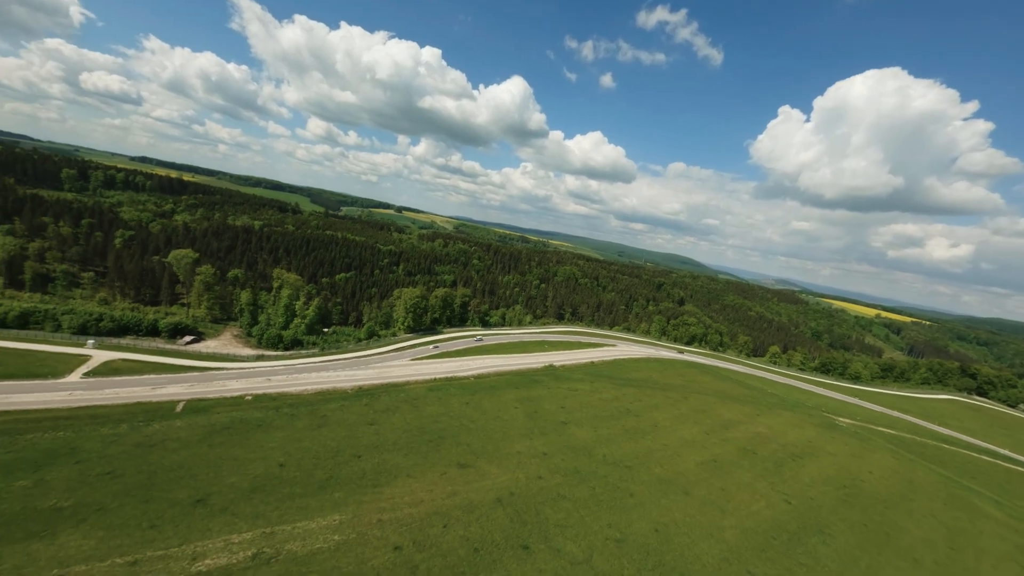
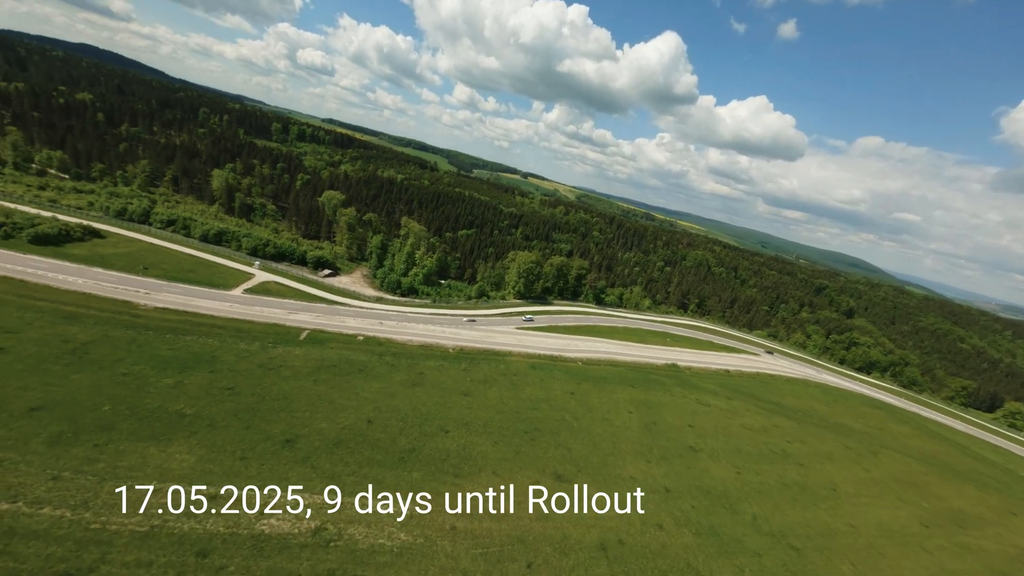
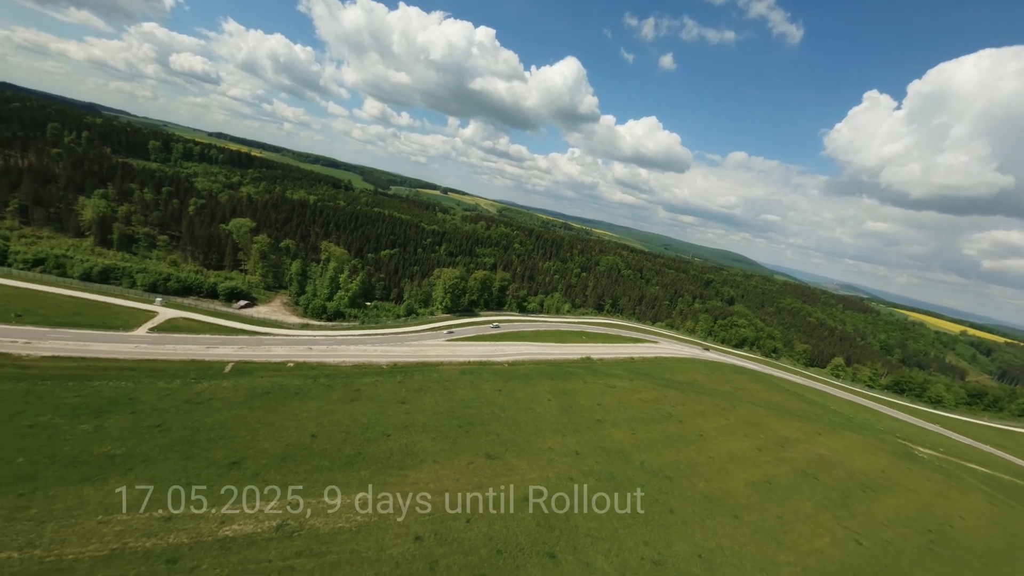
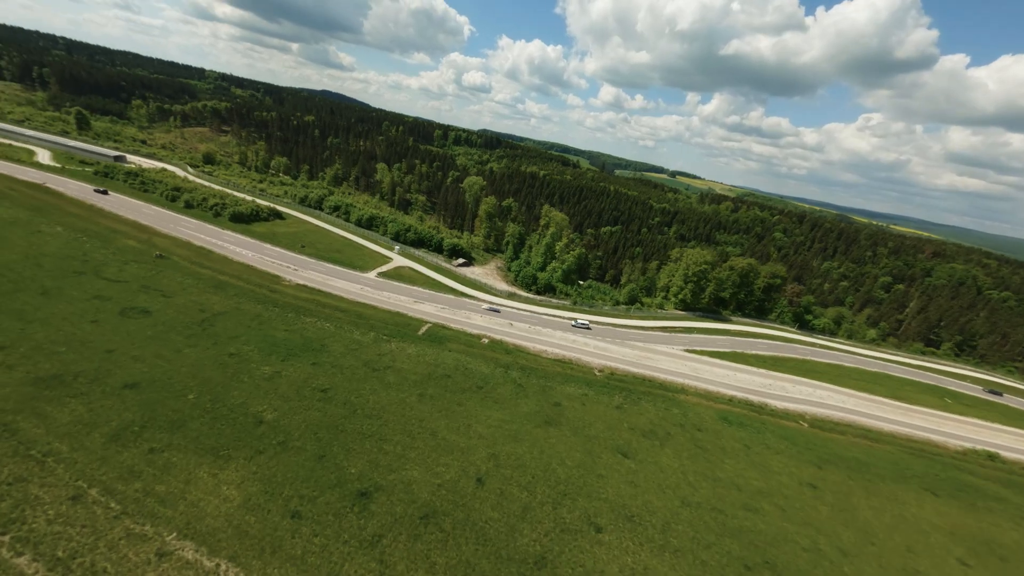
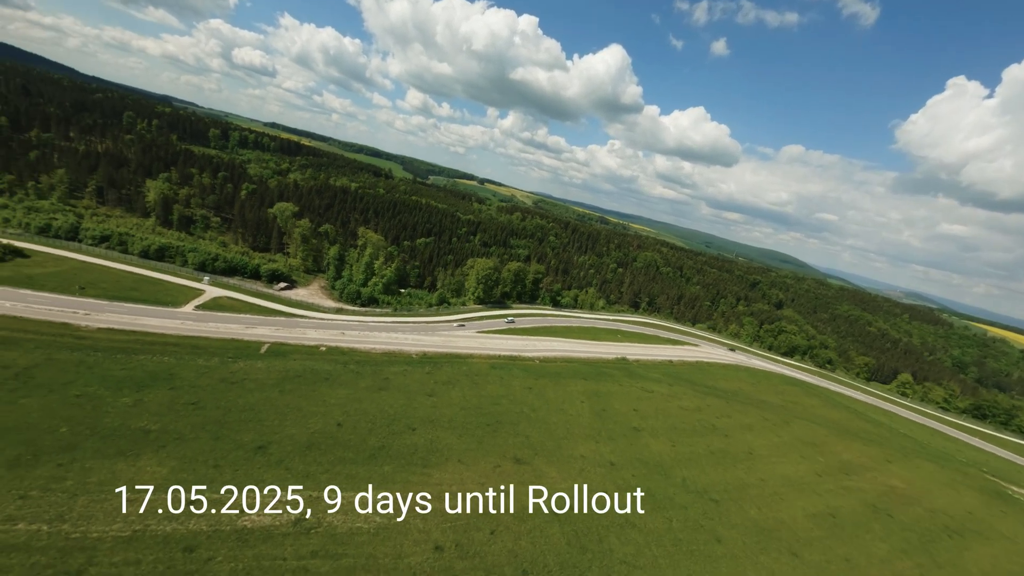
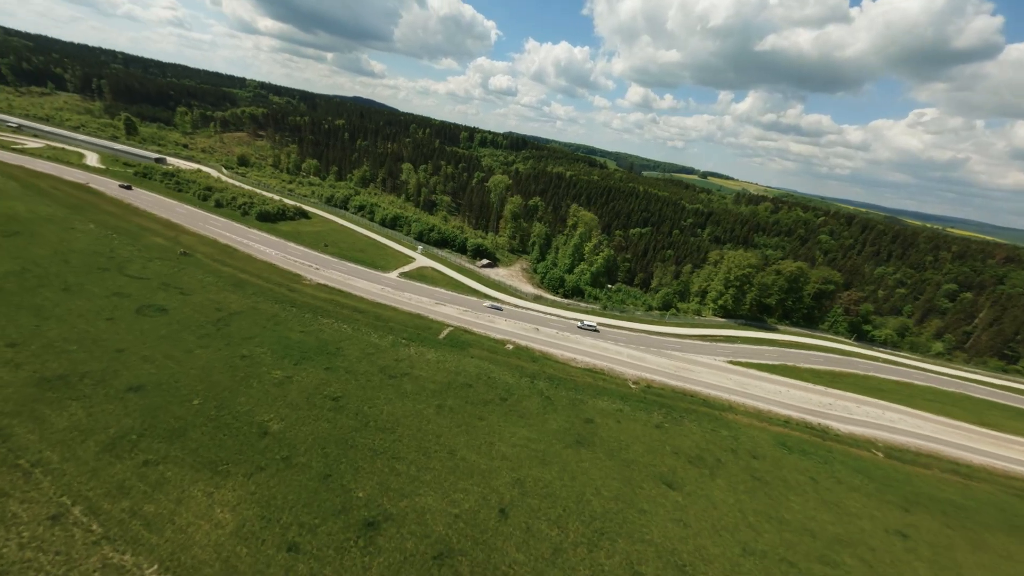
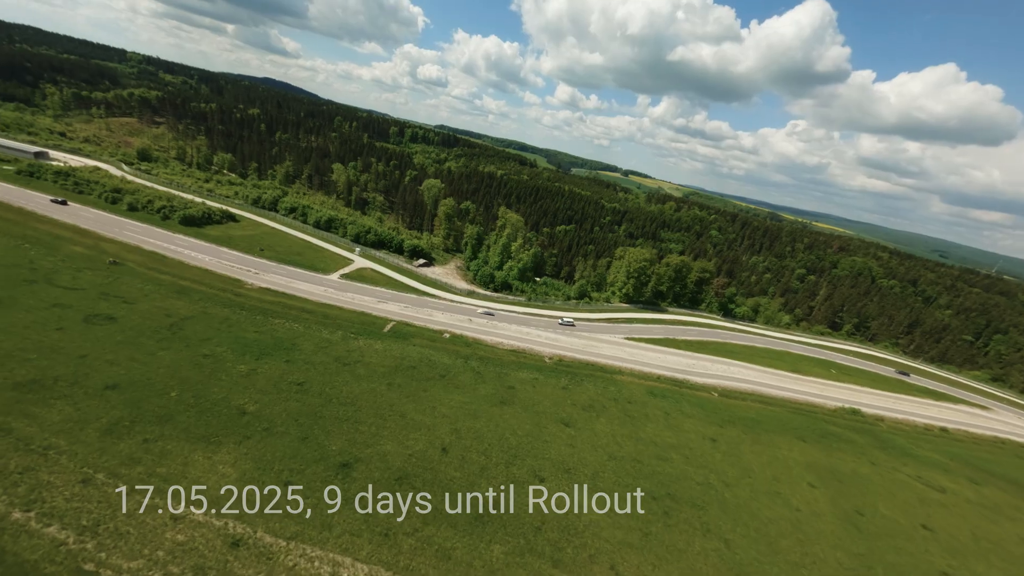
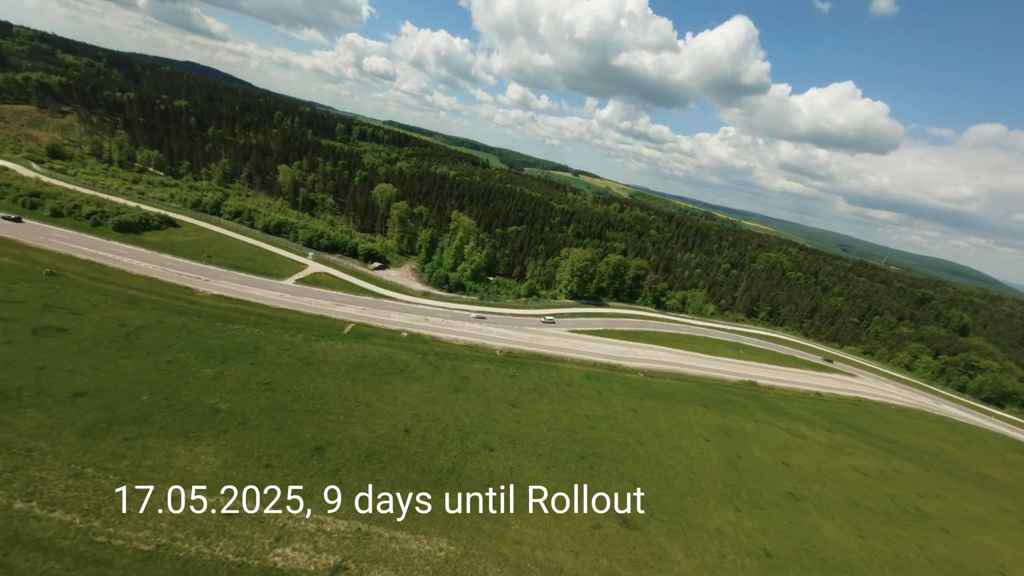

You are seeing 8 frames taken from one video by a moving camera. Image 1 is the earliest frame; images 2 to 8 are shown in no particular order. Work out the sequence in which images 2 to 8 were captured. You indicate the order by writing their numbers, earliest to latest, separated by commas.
3, 5, 2, 8, 7, 4, 6
